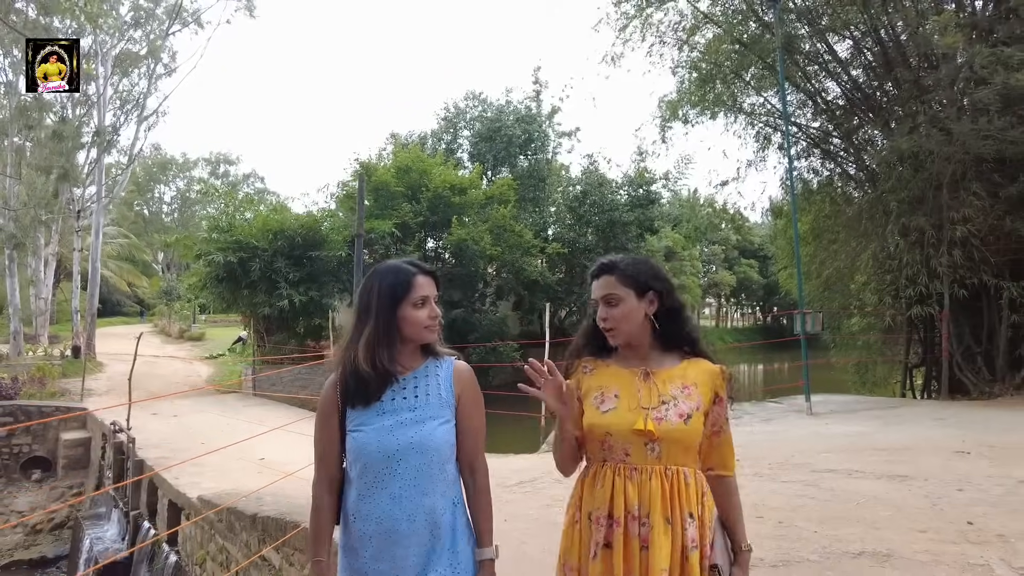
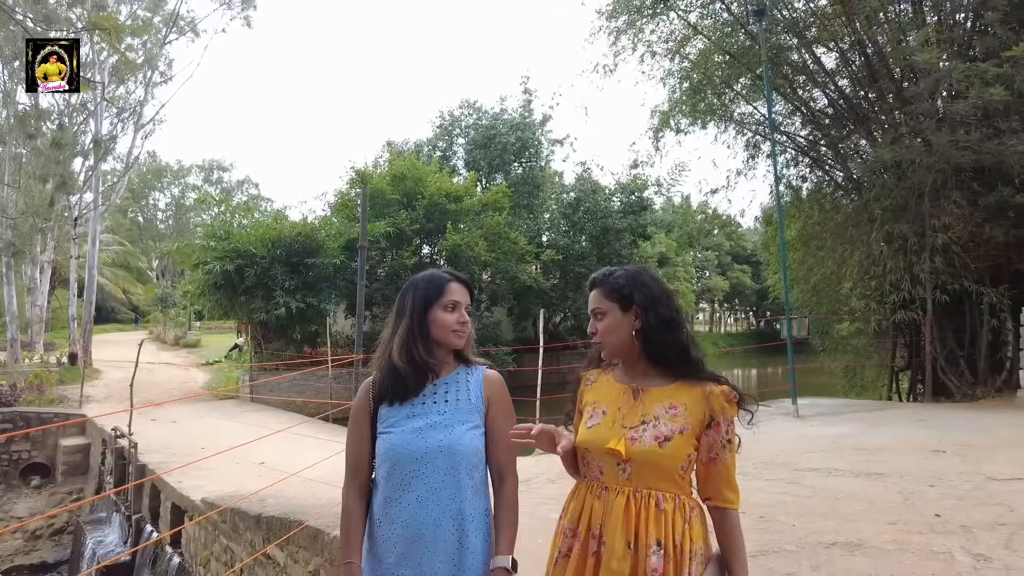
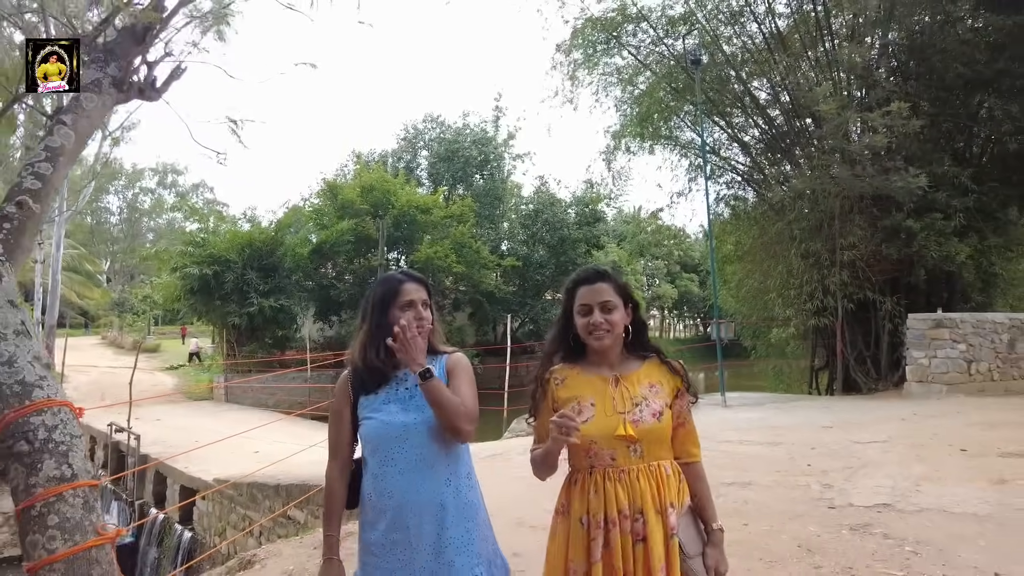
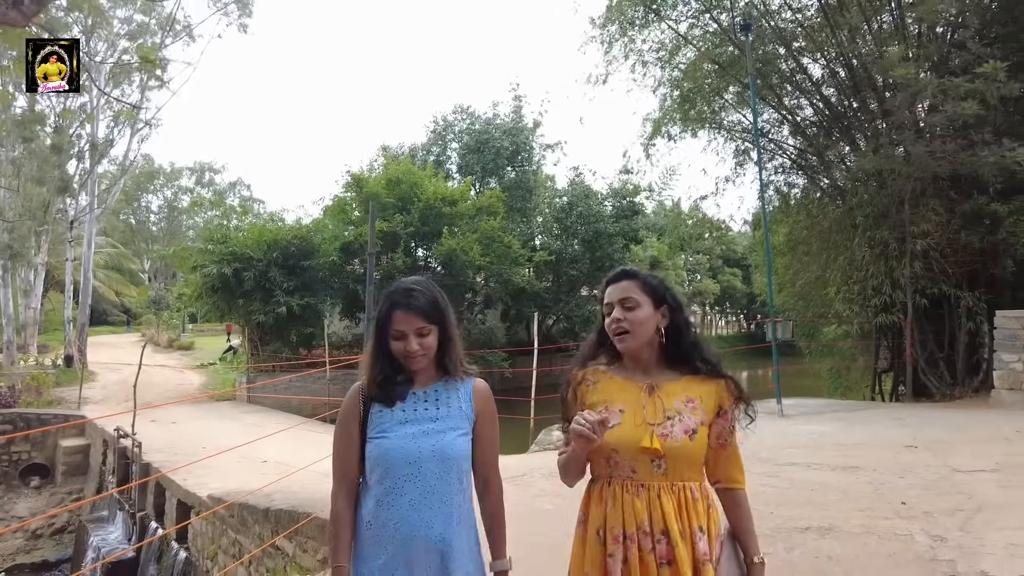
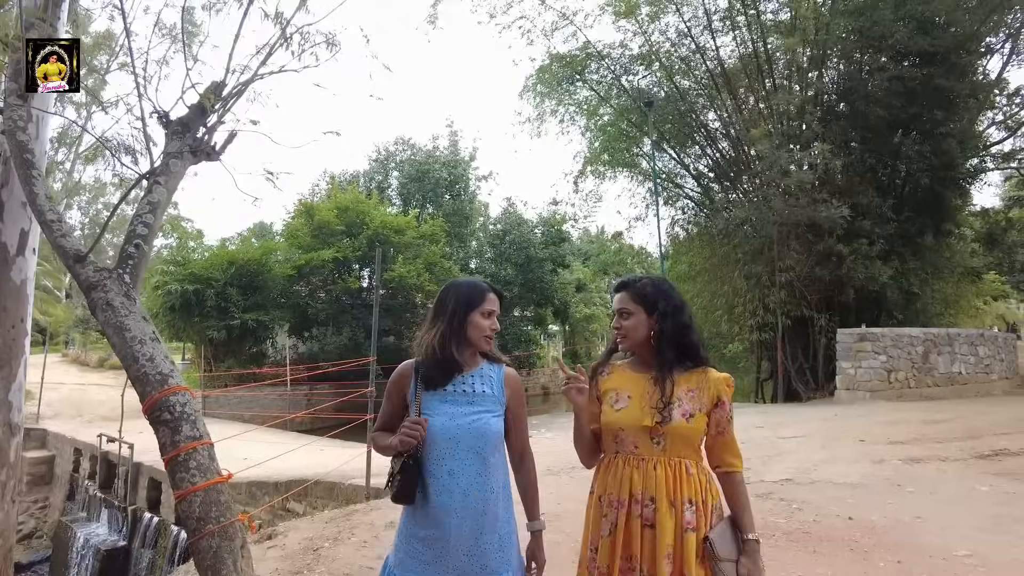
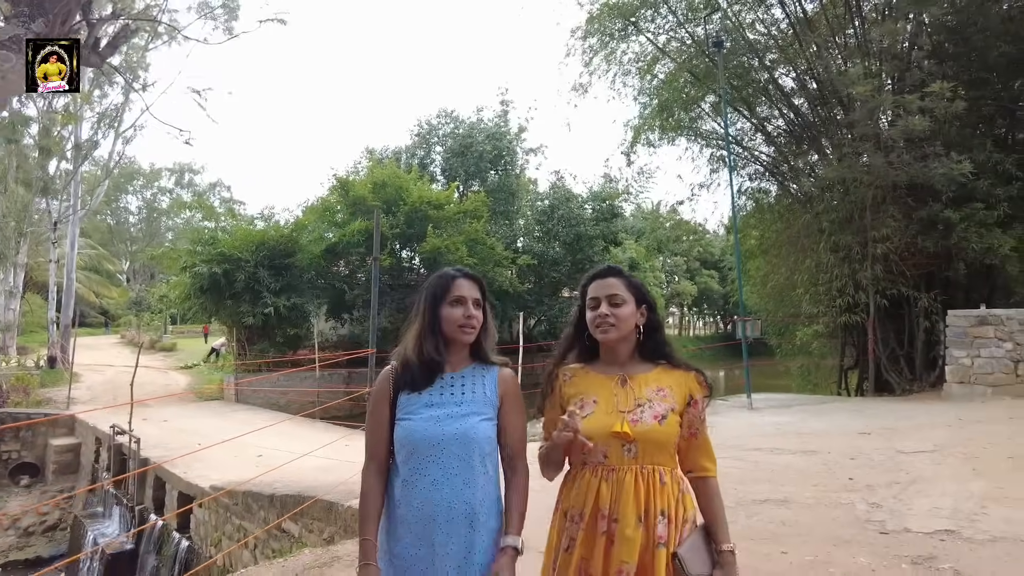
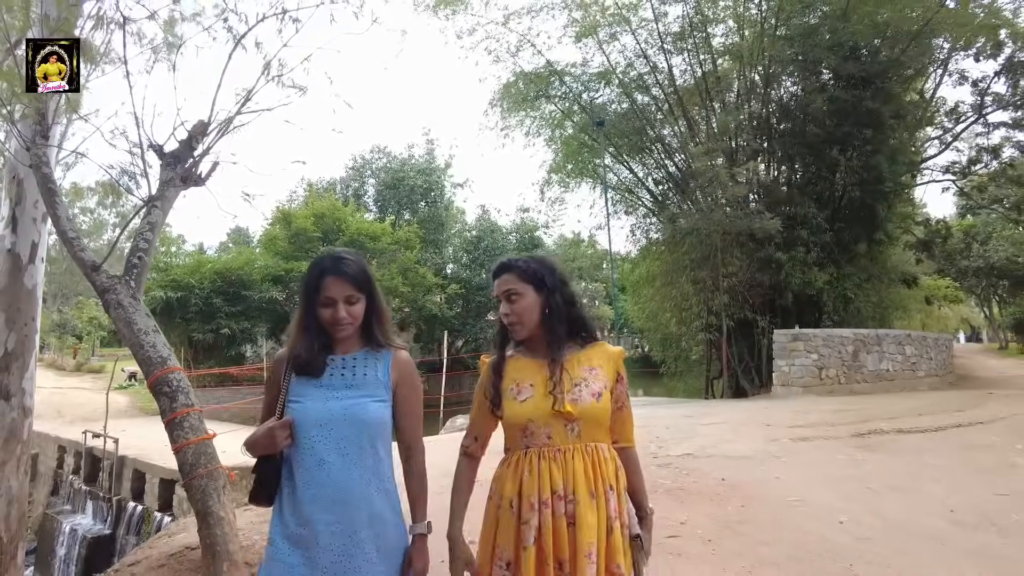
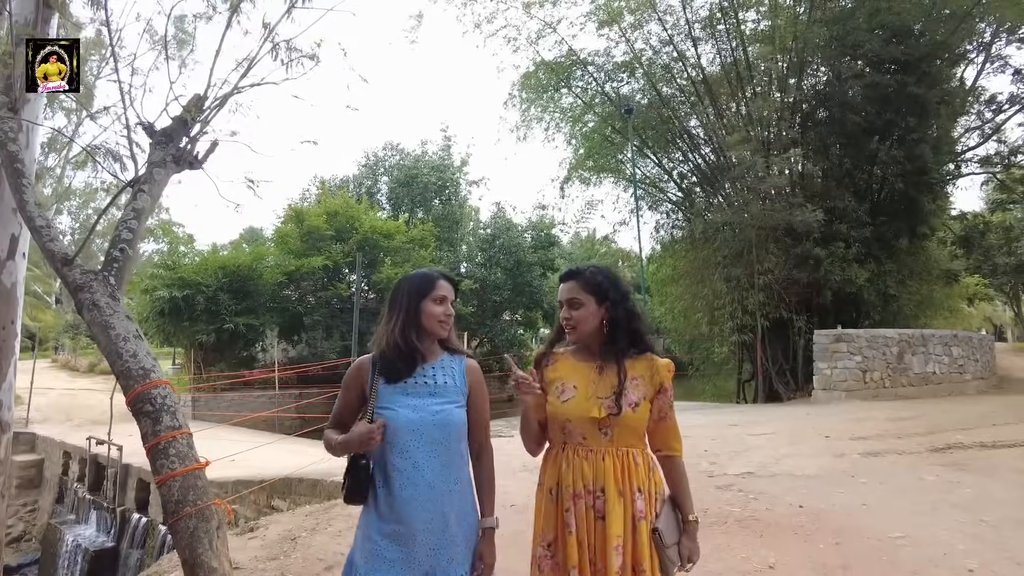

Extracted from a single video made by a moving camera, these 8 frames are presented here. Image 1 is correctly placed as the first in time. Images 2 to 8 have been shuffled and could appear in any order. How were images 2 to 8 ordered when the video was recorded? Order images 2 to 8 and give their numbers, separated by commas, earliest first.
2, 4, 6, 3, 5, 8, 7
